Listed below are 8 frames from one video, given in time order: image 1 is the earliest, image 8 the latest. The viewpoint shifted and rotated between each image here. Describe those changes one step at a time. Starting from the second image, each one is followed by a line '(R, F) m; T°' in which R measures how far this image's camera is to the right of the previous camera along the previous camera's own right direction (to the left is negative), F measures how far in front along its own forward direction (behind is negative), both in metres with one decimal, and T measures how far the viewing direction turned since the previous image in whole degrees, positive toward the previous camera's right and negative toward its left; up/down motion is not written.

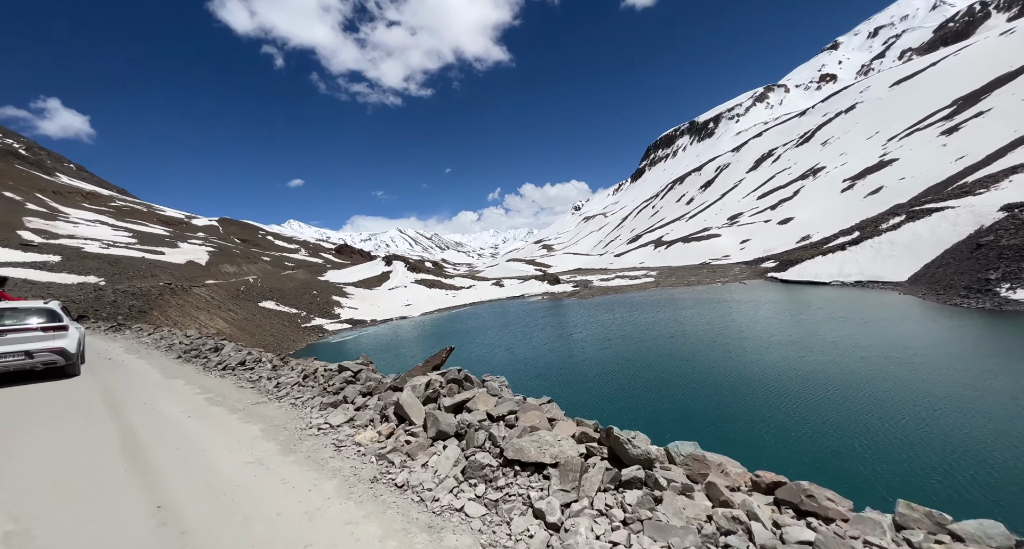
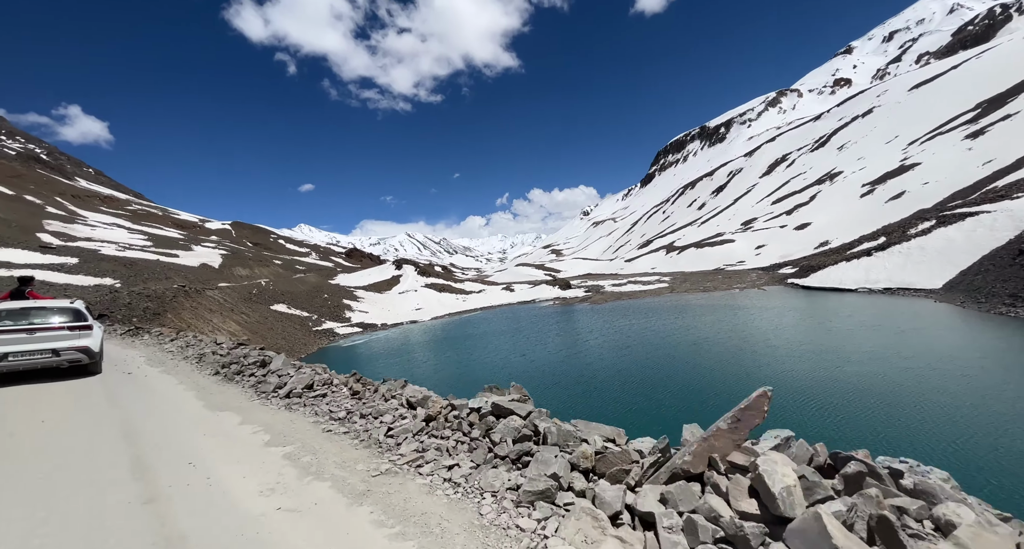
(-0.6, +0.6) m; -1°
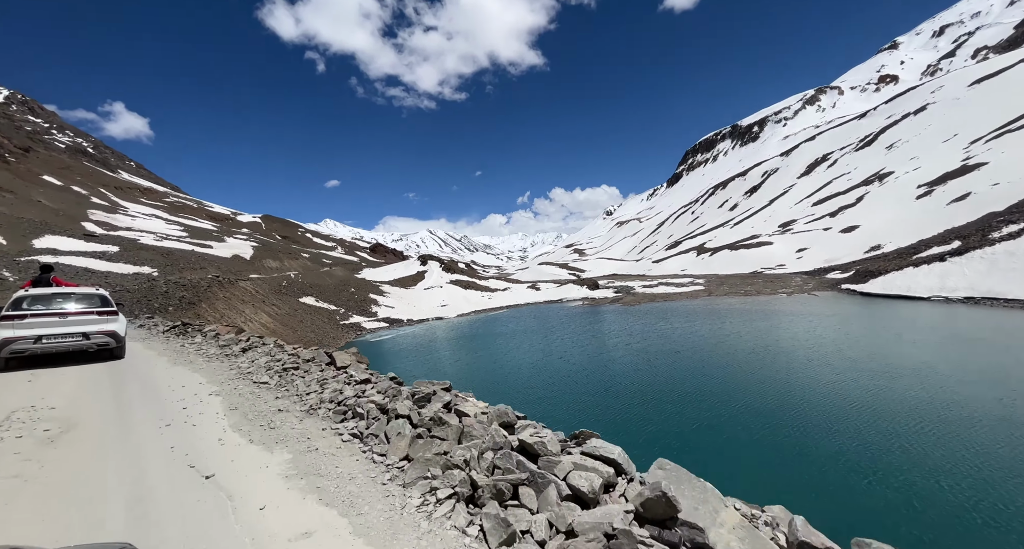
(-1.4, +1.5) m; -3°
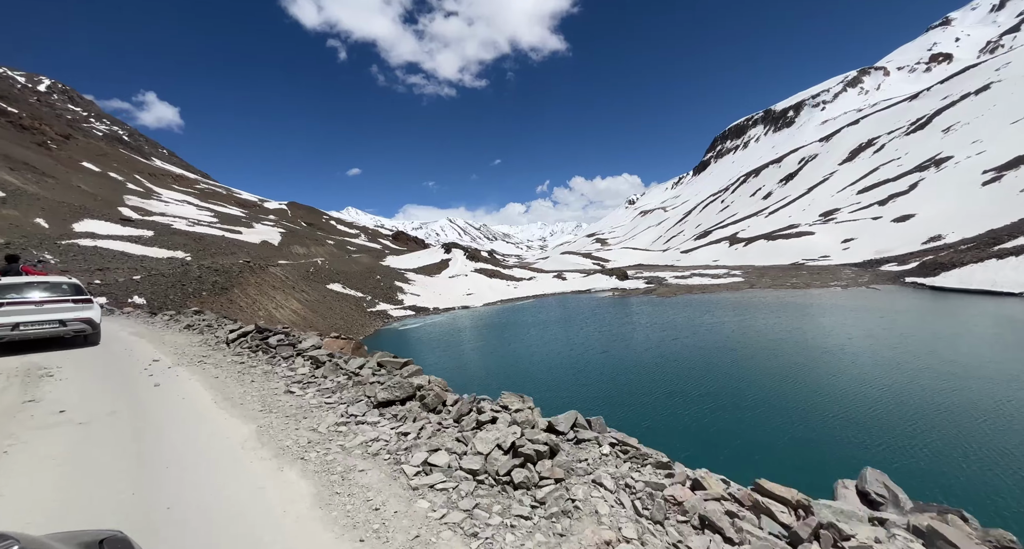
(-1.6, +1.7) m; -3°
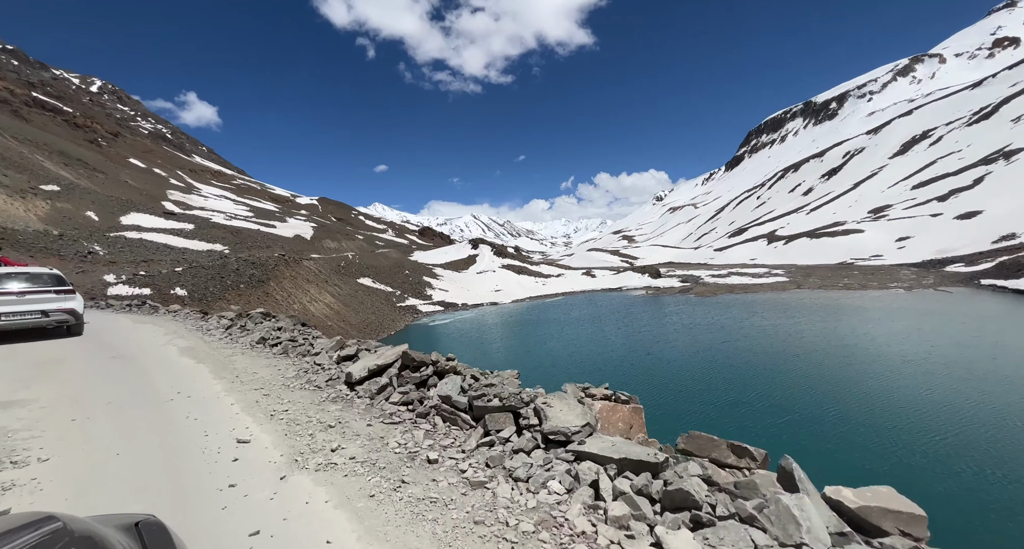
(-1.2, +1.2) m; -3°
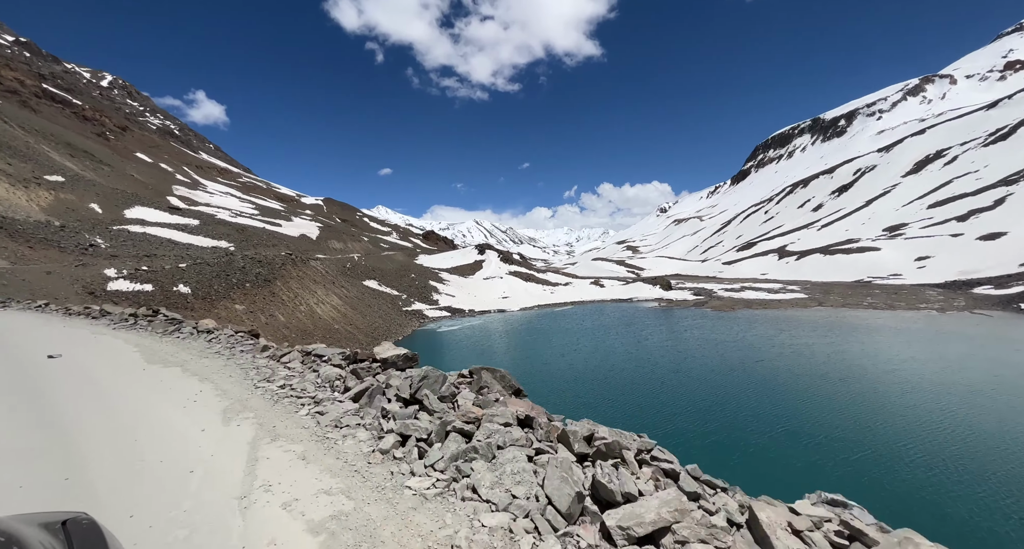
(-1.5, +1.6) m; 0°
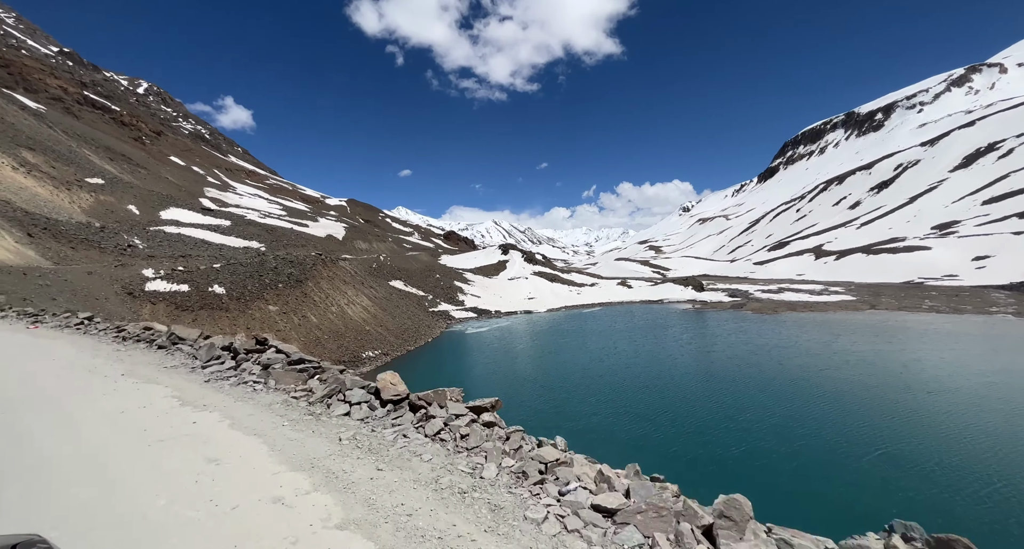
(-1.5, +1.4) m; -3°
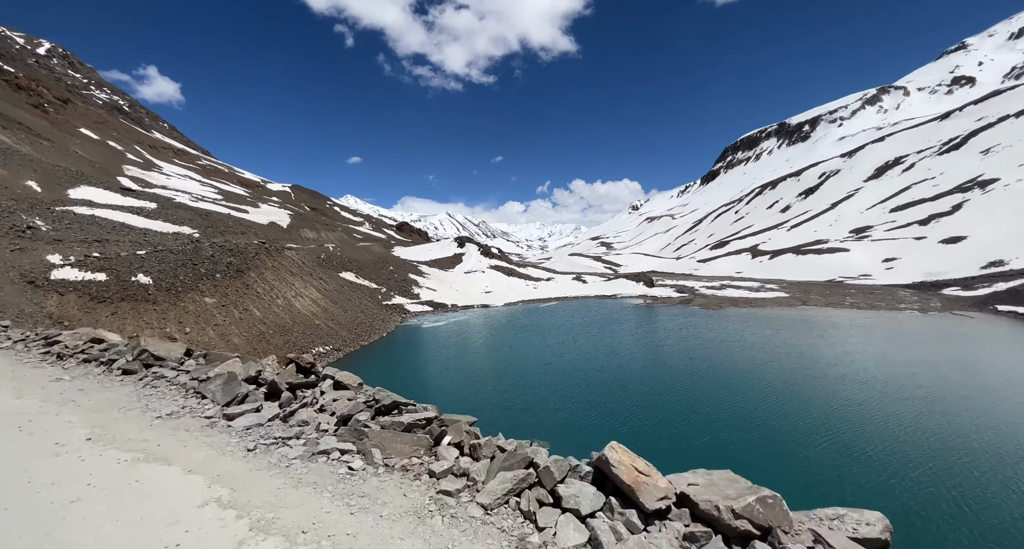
(-0.7, +0.7) m; +6°
